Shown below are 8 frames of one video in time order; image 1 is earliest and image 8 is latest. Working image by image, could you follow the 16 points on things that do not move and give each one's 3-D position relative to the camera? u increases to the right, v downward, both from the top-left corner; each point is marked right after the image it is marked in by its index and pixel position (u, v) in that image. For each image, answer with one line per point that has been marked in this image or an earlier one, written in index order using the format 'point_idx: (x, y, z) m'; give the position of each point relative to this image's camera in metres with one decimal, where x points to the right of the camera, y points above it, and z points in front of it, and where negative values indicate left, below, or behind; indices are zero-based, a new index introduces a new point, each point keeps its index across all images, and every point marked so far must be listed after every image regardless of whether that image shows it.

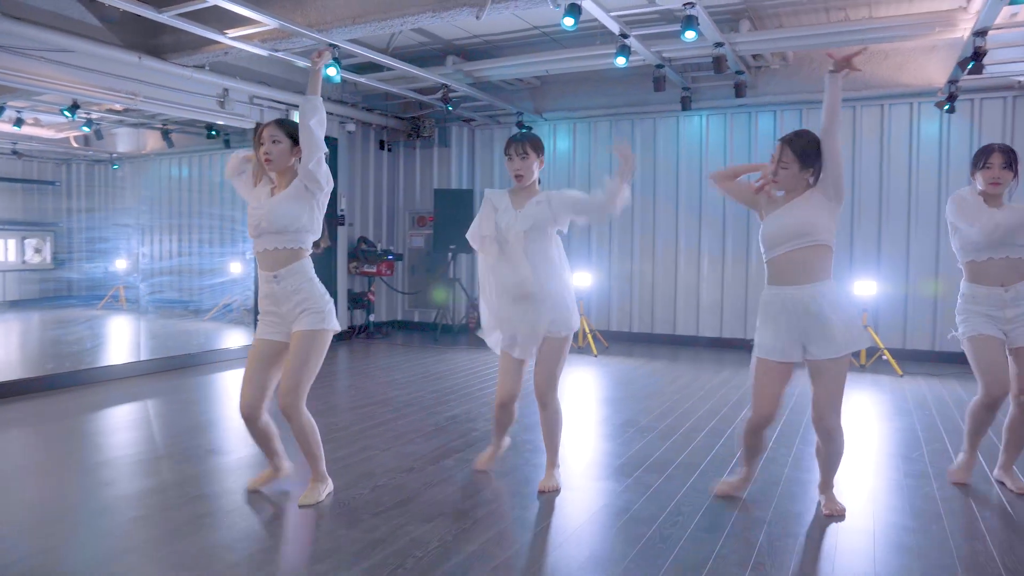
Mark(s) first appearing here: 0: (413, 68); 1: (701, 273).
0: (-0.8, +1.9, +6.5) m
1: (+2.0, +0.2, +8.2) m
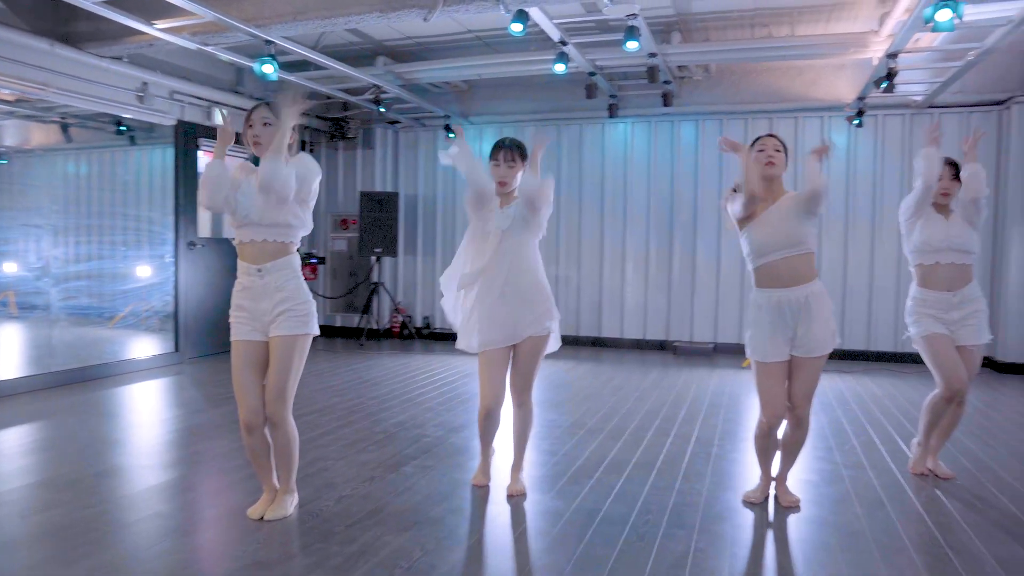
0: (-1.4, +1.9, +6.4) m
1: (+1.3, +0.1, +8.4) m
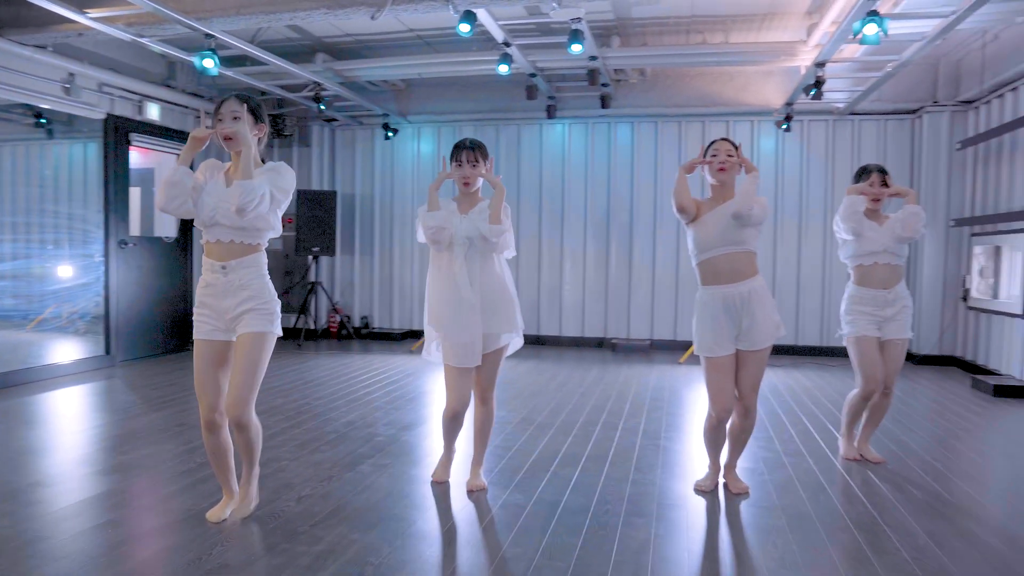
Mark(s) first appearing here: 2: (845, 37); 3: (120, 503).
0: (-1.9, +1.9, +6.3) m
1: (+0.6, +0.1, +8.5) m
2: (+2.3, +1.7, +5.2) m
3: (-1.7, -0.9, +3.4) m
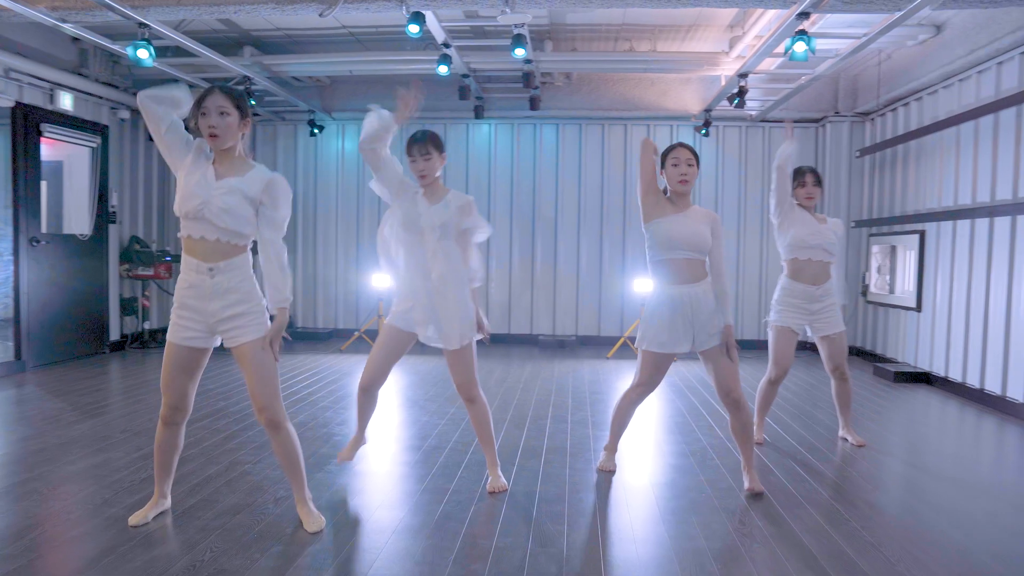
0: (-2.4, +1.9, +6.1) m
1: (-0.3, +0.2, +8.7) m
2: (+1.9, +1.8, +5.6) m
3: (-1.8, -1.0, +3.2) m
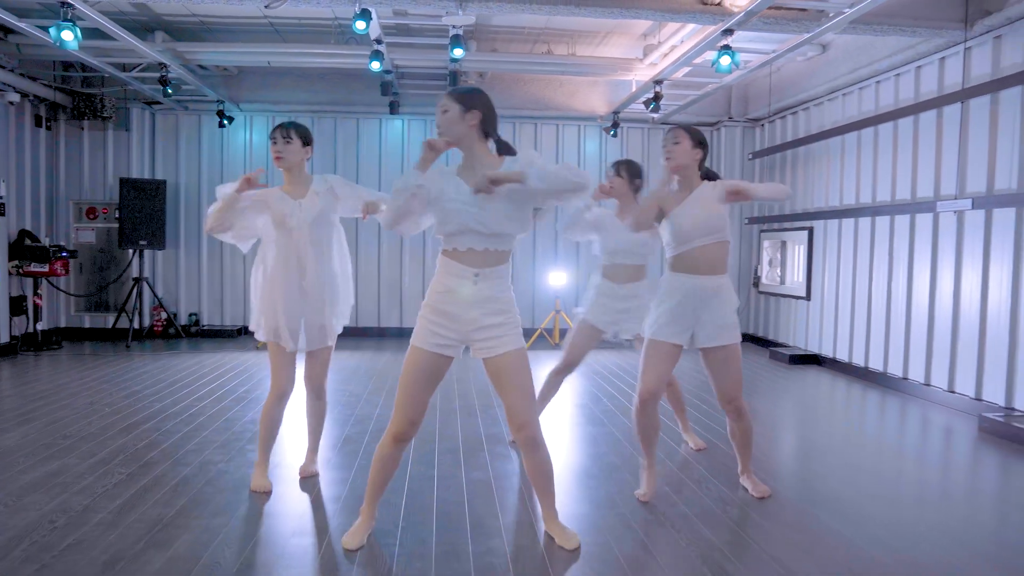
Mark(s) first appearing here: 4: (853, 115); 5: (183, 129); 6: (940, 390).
0: (-2.9, +1.9, +5.8) m
1: (-1.2, +0.2, +8.7) m
2: (+1.4, +1.8, +6.1) m
3: (-1.8, -0.9, +3.1) m
4: (+3.0, +1.5, +6.5) m
5: (-3.5, +1.7, +8.1) m
6: (+3.1, -0.7, +5.4) m
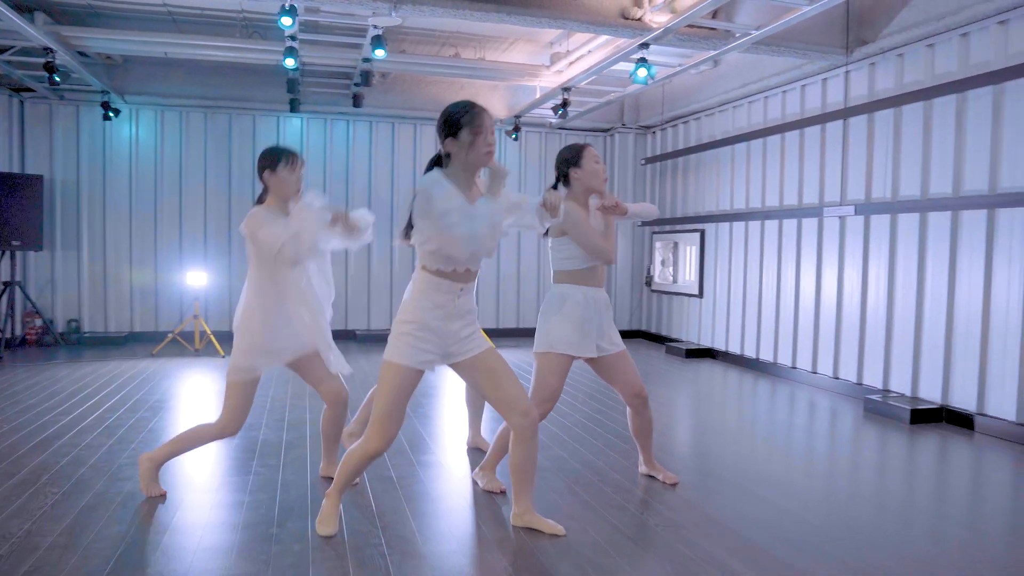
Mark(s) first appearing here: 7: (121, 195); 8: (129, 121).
0: (-3.5, +1.8, +5.3) m
1: (-2.4, +0.2, +8.5) m
2: (+0.7, +1.8, +6.4) m
3: (-1.9, -1.0, +2.9) m
4: (+2.2, +1.5, +7.1) m
5: (-4.5, +1.7, +7.5) m
6: (+2.5, -0.7, +6.0) m
7: (-4.1, +1.0, +8.0) m
8: (-4.0, +1.7, +7.8) m
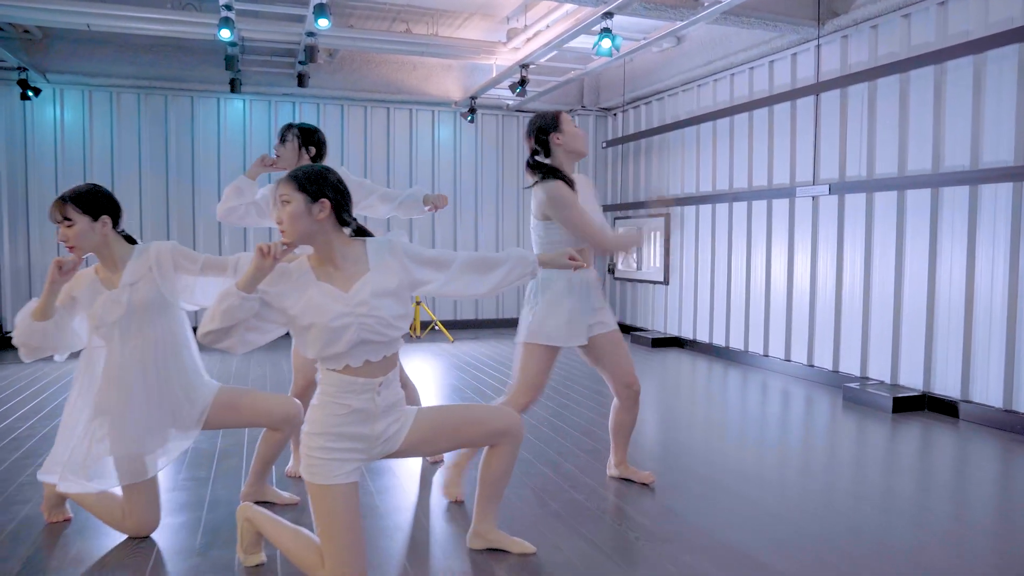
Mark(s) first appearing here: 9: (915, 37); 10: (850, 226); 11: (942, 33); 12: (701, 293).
0: (-3.7, +1.9, +4.7) m
1: (-2.8, +0.3, +8.0) m
2: (+0.3, +1.9, +6.0) m
3: (-2.0, -1.0, +2.4) m
4: (+1.8, +1.6, +6.8) m
5: (-4.9, +1.7, +6.8) m
6: (+2.2, -0.6, +5.8) m
7: (-4.5, +1.0, +7.3) m
8: (-4.4, +1.8, +7.2) m
9: (+2.6, +1.6, +4.8) m
10: (+2.4, +0.4, +5.3) m
11: (+2.6, +1.6, +4.6) m
12: (+1.7, 0.0, +7.0) m
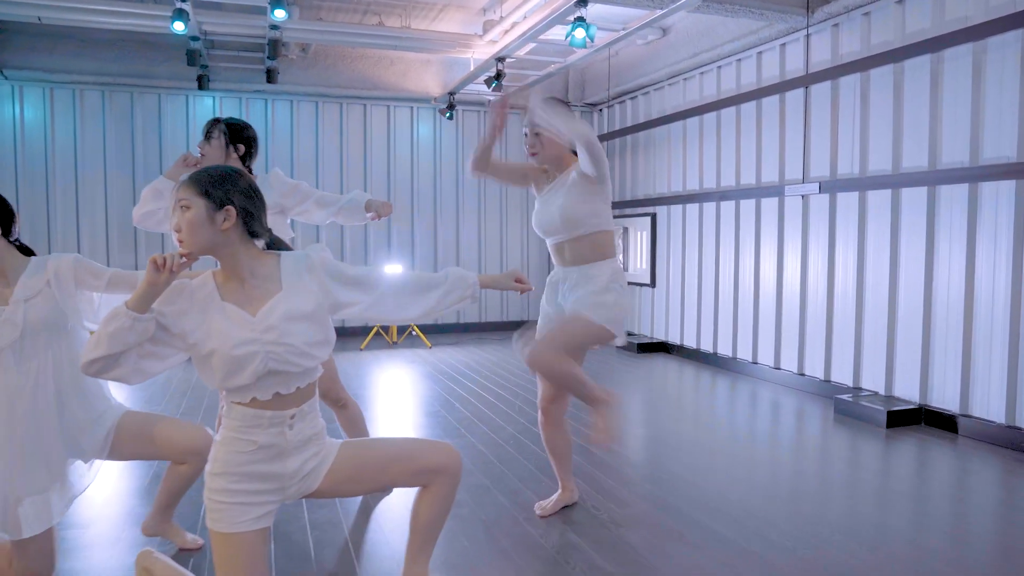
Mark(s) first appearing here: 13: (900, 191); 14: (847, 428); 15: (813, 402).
0: (-3.9, +1.8, +4.4) m
1: (-3.0, +0.2, +7.7) m
2: (+0.1, +1.9, +5.7) m
3: (-2.2, -1.0, +2.1) m
4: (+1.6, +1.6, +6.5) m
5: (-5.1, +1.6, +6.5) m
6: (+2.0, -0.6, +5.5) m
7: (-4.7, +1.0, +7.0) m
8: (-4.6, +1.7, +6.9) m
9: (+2.4, +1.6, +4.5) m
10: (+2.2, +0.4, +5.0) m
11: (+2.4, +1.5, +4.3) m
12: (+1.6, -0.1, +6.7) m
13: (+2.3, +0.6, +4.5) m
14: (+2.0, -0.8, +4.4) m
15: (+2.0, -0.8, +5.1) m
